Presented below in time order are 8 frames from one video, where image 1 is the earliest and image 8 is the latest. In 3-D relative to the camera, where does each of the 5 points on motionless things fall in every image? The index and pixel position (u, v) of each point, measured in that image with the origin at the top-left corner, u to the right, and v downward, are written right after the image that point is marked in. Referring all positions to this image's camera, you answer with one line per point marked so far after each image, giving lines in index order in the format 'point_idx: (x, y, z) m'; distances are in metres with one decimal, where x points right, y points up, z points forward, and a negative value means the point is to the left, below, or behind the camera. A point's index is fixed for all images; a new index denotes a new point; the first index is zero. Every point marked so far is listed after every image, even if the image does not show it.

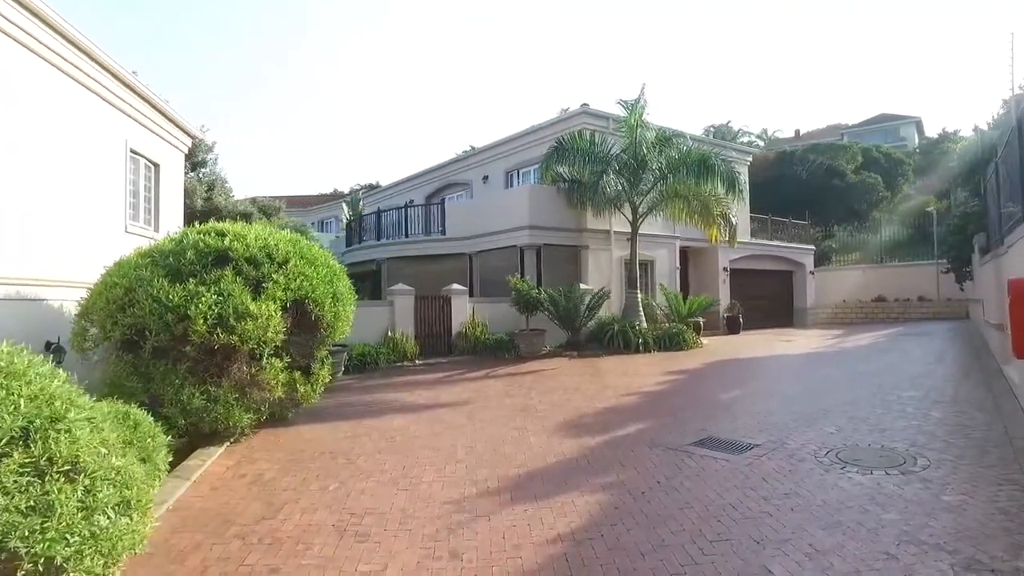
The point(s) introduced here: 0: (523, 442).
0: (+0.2, -2.2, +9.0) m
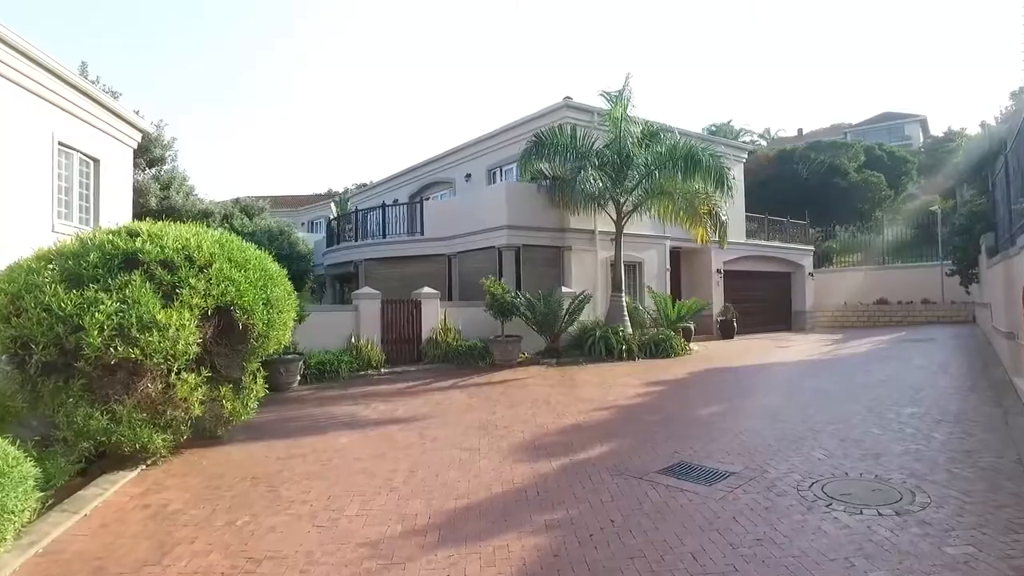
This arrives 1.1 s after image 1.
0: (-0.5, -2.3, +8.0) m
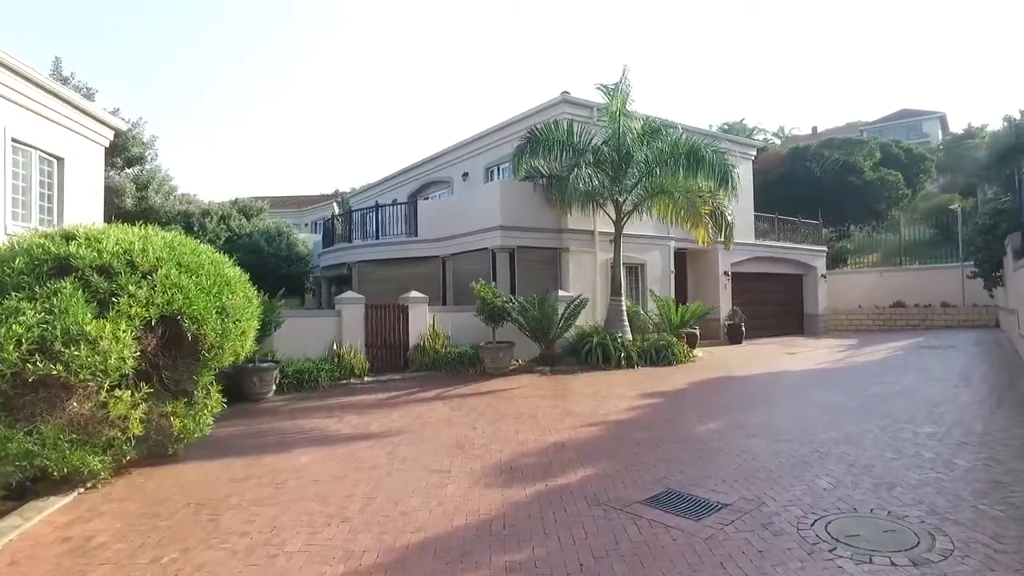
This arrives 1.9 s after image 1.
0: (-0.9, -2.4, +7.3) m
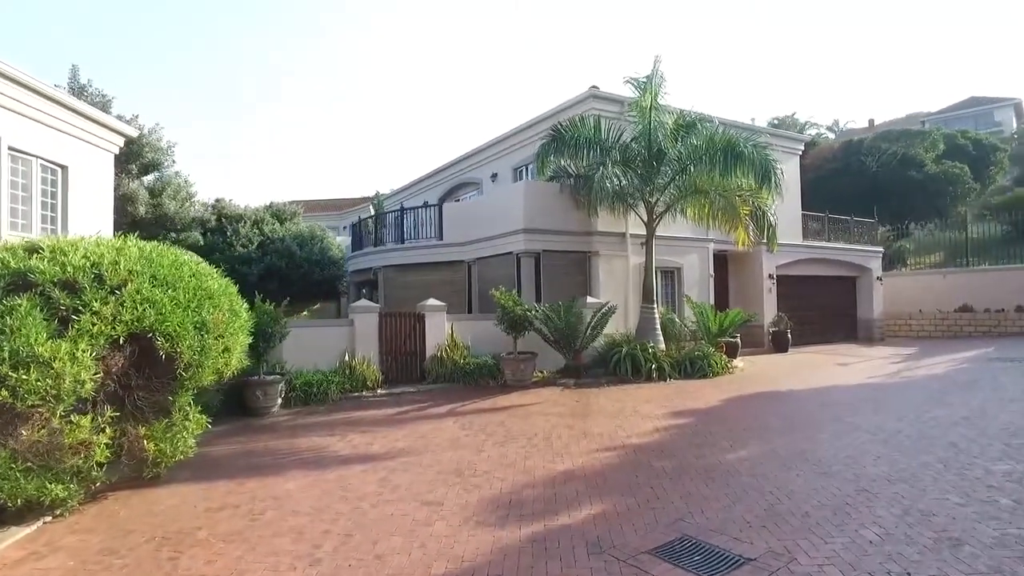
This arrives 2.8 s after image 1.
0: (-0.9, -2.5, +6.5) m
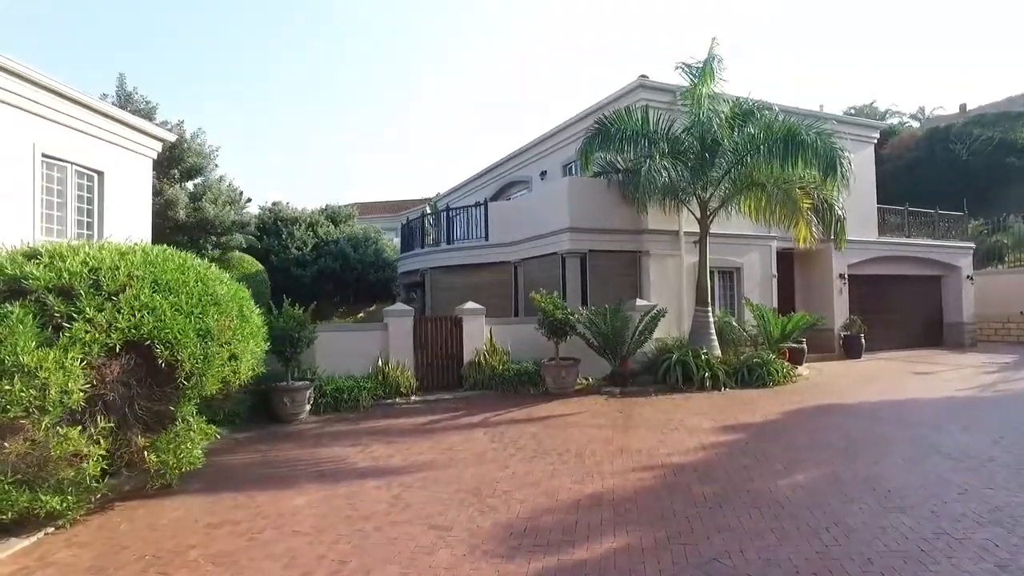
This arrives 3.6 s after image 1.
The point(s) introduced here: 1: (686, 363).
0: (-0.8, -2.6, +5.9) m
1: (+3.6, -1.6, +13.2) m
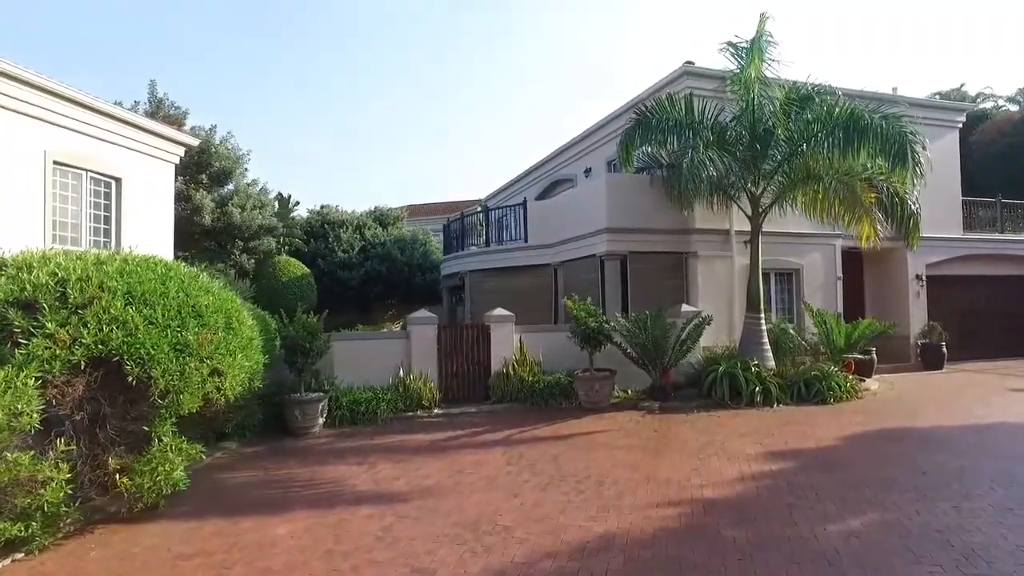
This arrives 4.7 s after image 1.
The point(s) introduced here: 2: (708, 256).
0: (-1.0, -2.7, +5.1) m
1: (+4.2, -1.7, +11.9) m
2: (+4.4, +0.7, +14.2) m
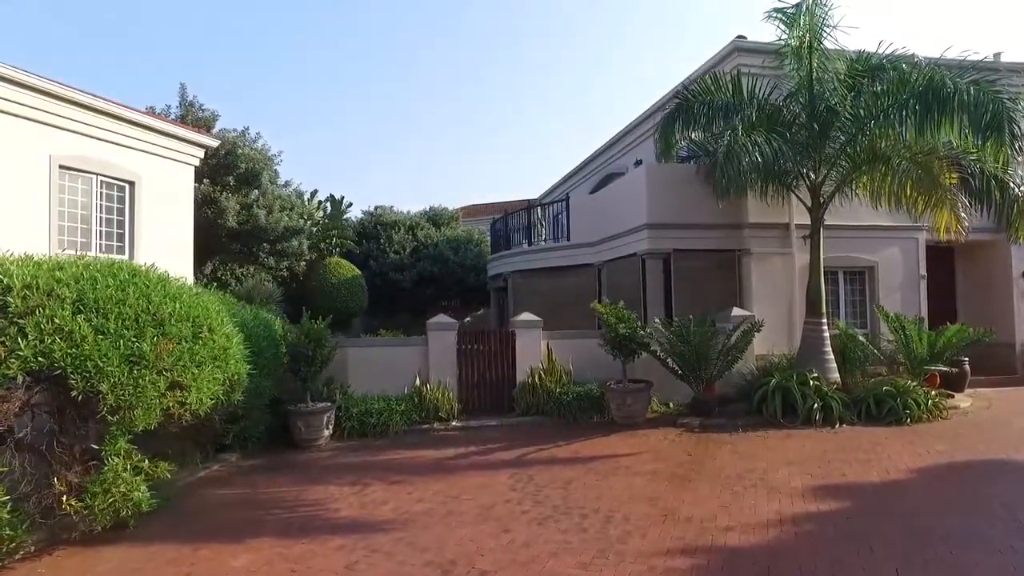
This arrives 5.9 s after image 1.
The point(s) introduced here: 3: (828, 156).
0: (-1.4, -2.8, +4.3) m
1: (+4.6, -1.7, +10.4) m
2: (+5.0, +0.7, +12.6) m
3: (+5.4, +2.3, +10.8) m
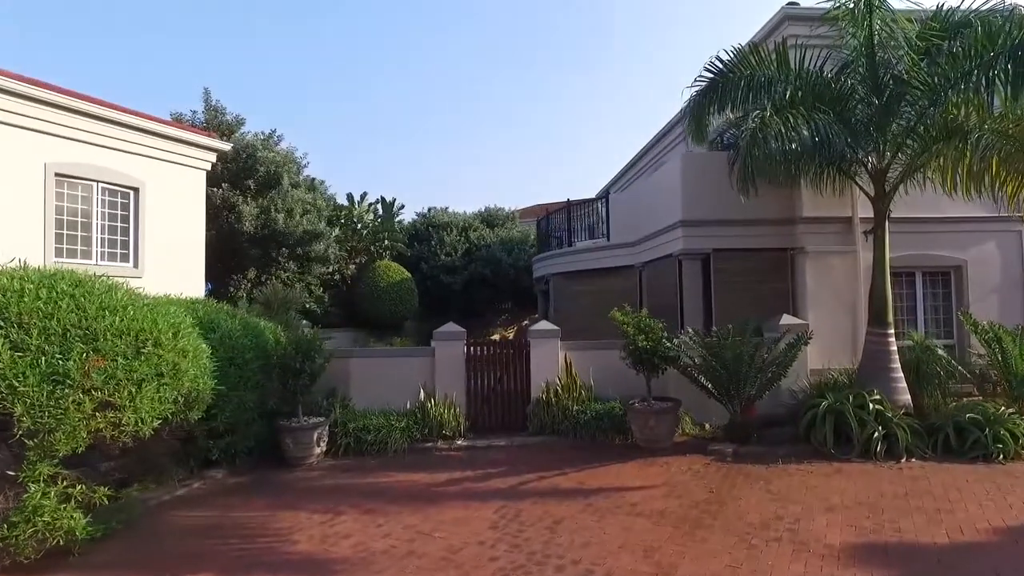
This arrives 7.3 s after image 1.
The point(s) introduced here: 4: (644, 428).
0: (-2.1, -2.9, +3.5) m
1: (+4.6, -1.8, +8.8) m
2: (+5.4, +0.6, +10.9) m
3: (+5.5, +2.2, +9.0) m
4: (+2.0, -2.0, +9.4) m
